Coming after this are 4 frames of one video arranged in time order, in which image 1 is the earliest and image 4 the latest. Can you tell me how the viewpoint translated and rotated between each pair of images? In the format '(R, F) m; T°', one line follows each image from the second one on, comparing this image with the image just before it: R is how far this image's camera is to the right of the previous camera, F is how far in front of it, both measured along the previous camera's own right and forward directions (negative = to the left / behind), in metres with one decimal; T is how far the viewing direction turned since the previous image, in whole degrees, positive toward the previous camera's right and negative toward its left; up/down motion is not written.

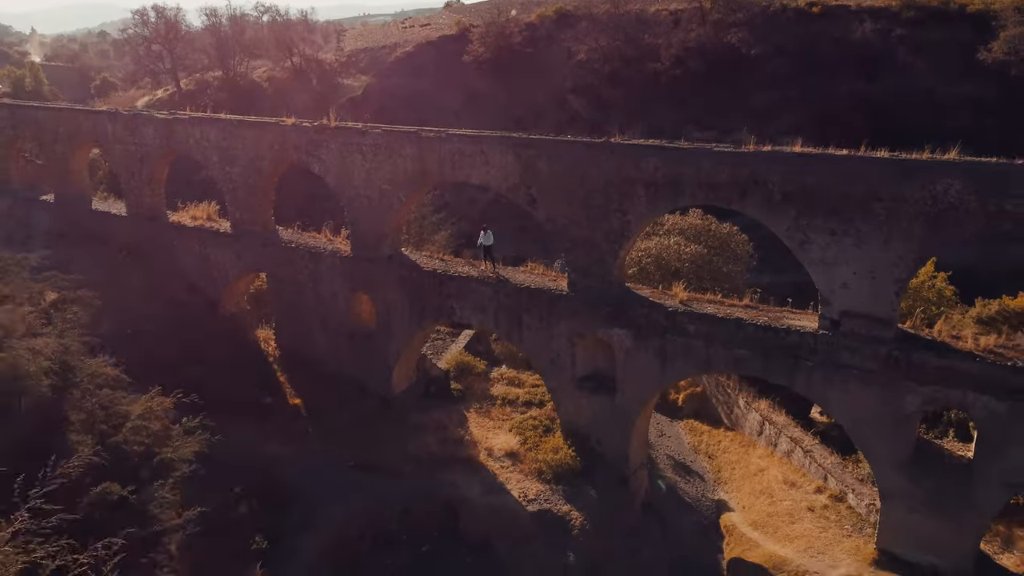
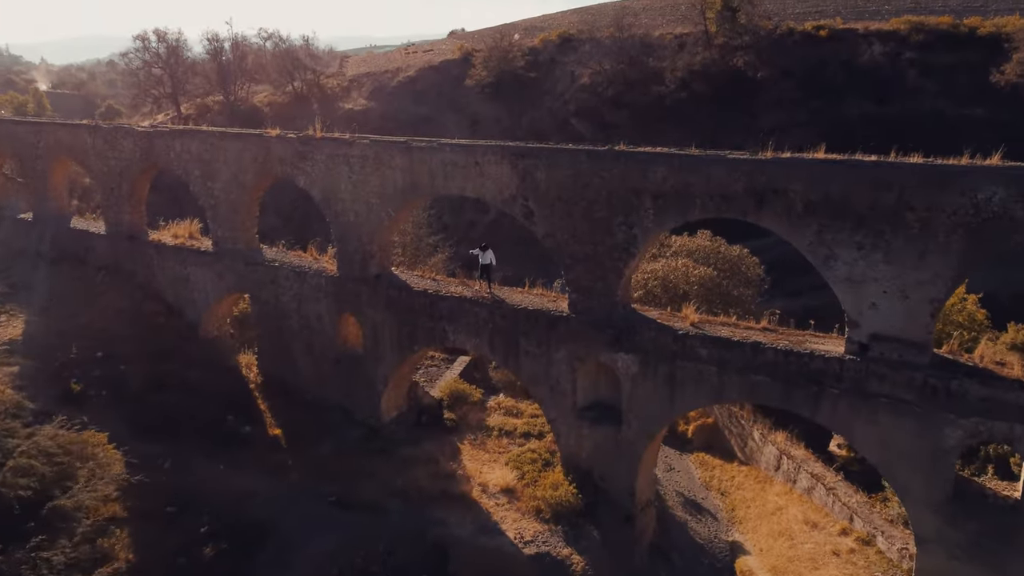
(+0.1, +0.8) m; 0°
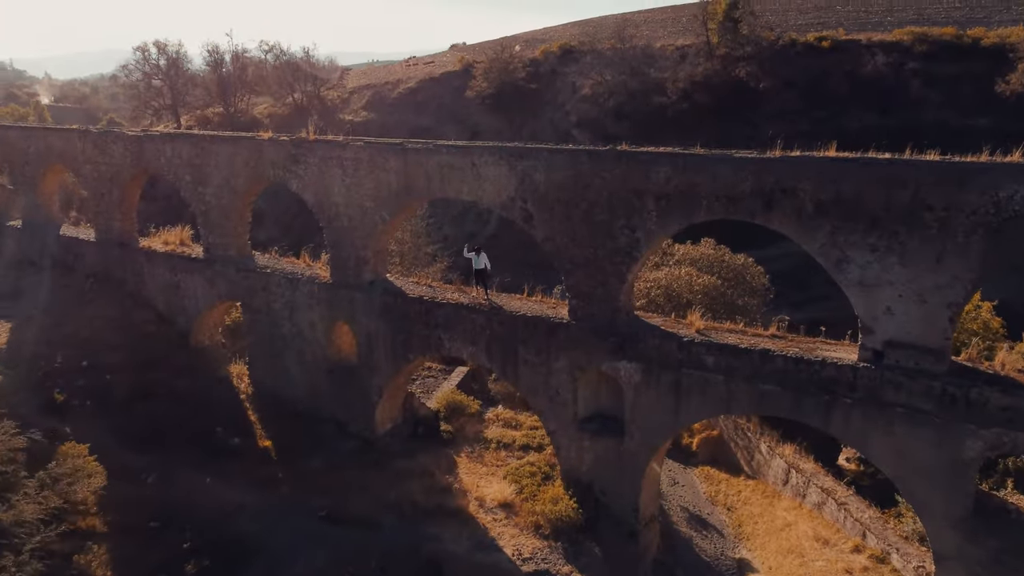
(0.0, +0.3) m; 0°
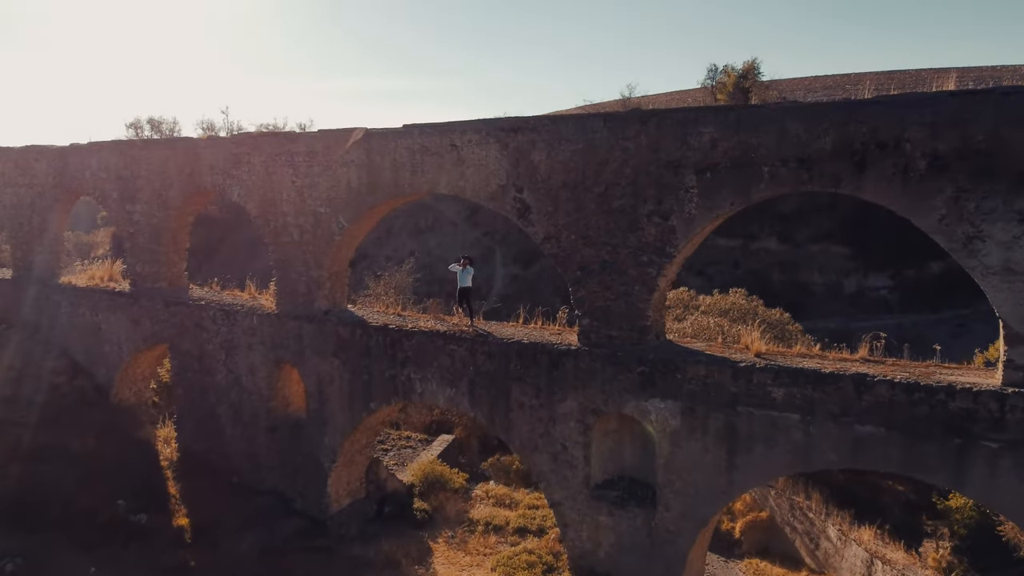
(+0.1, +2.3) m; 0°
